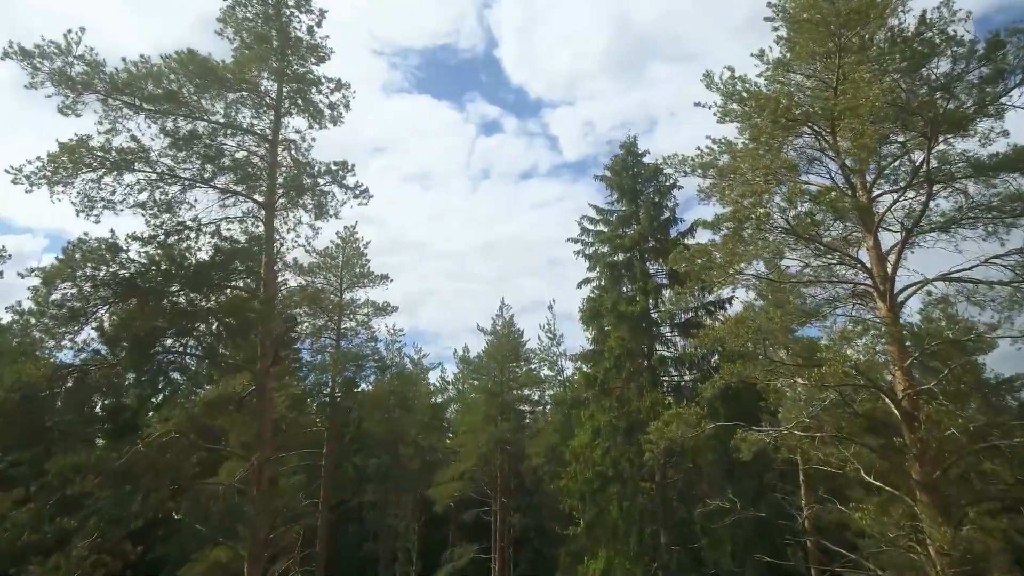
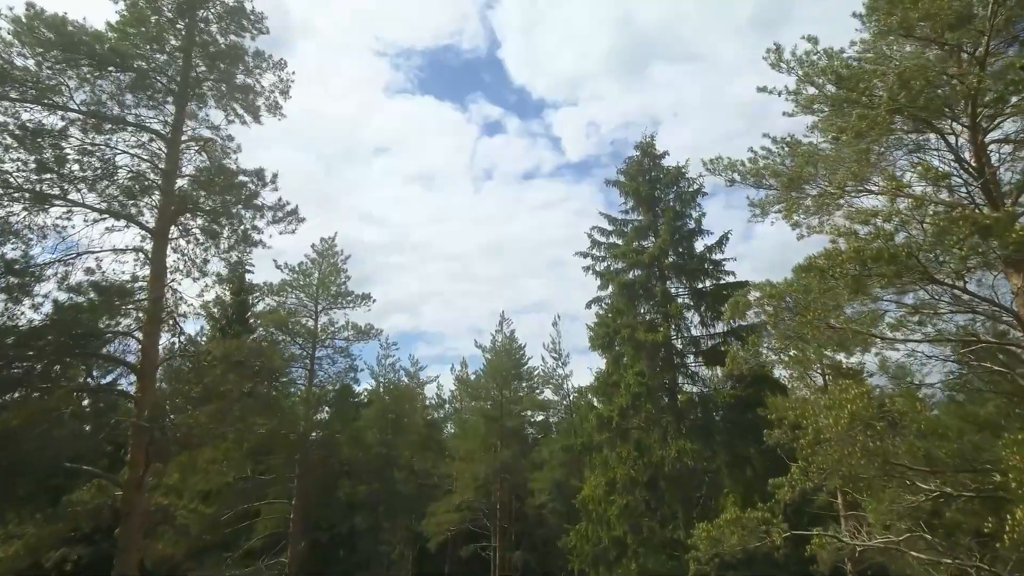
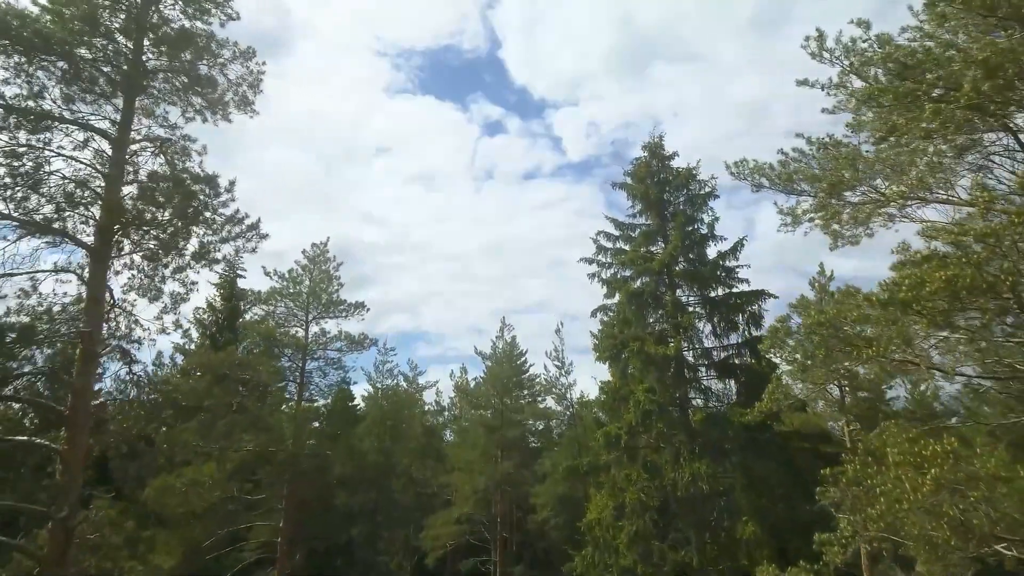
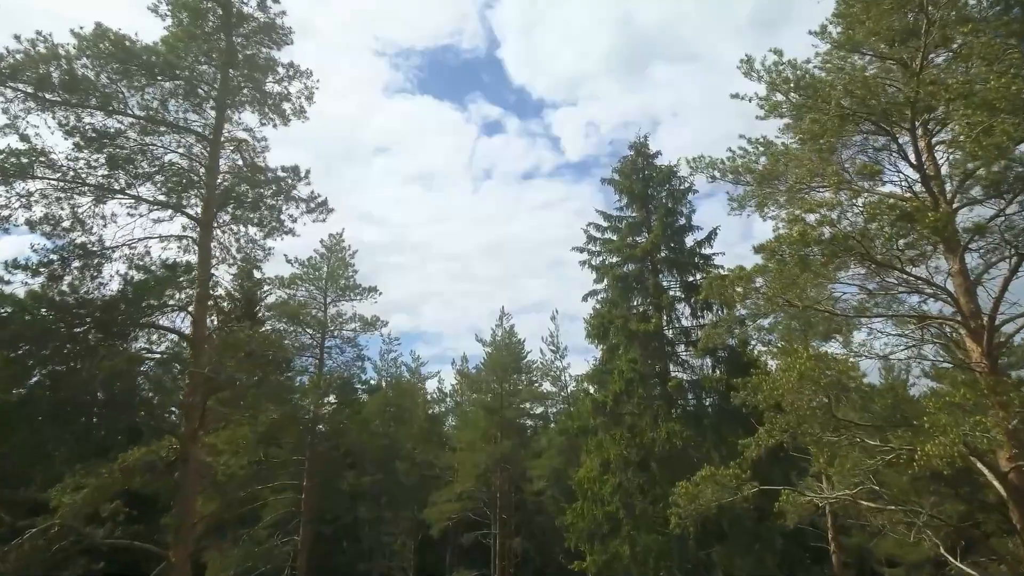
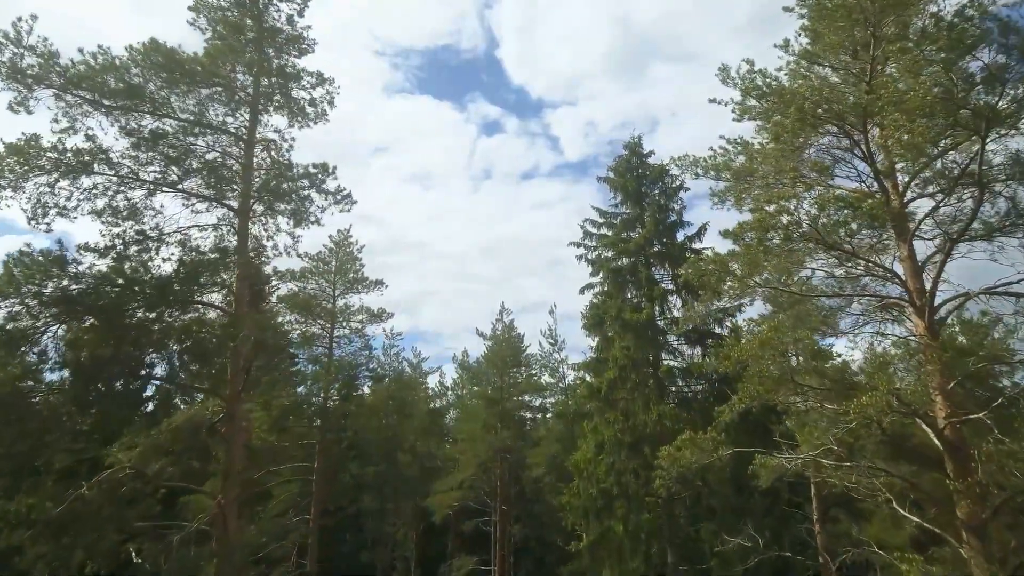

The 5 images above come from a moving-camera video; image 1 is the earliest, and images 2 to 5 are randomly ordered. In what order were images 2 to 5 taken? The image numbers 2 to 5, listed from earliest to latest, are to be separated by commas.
5, 4, 2, 3
